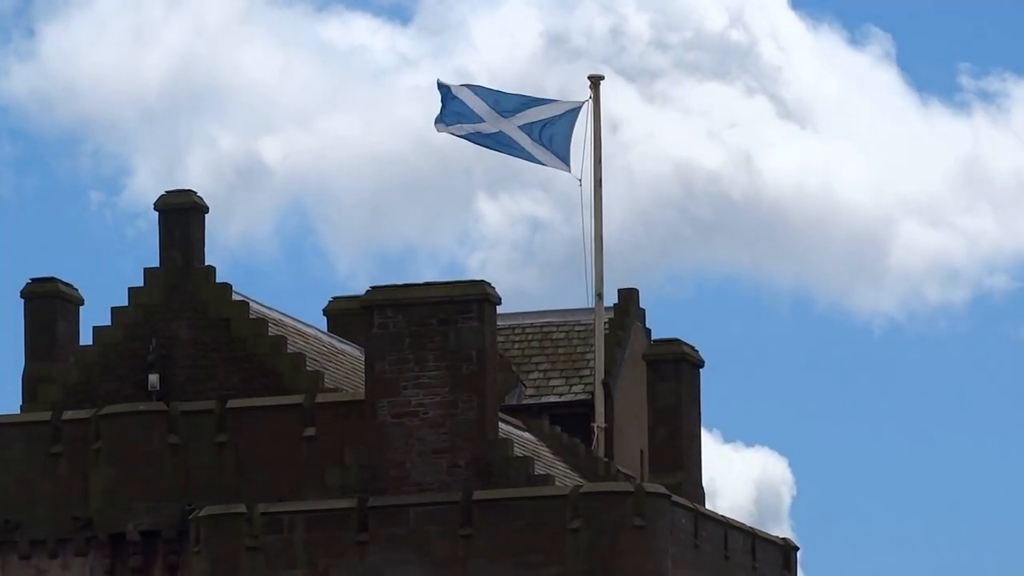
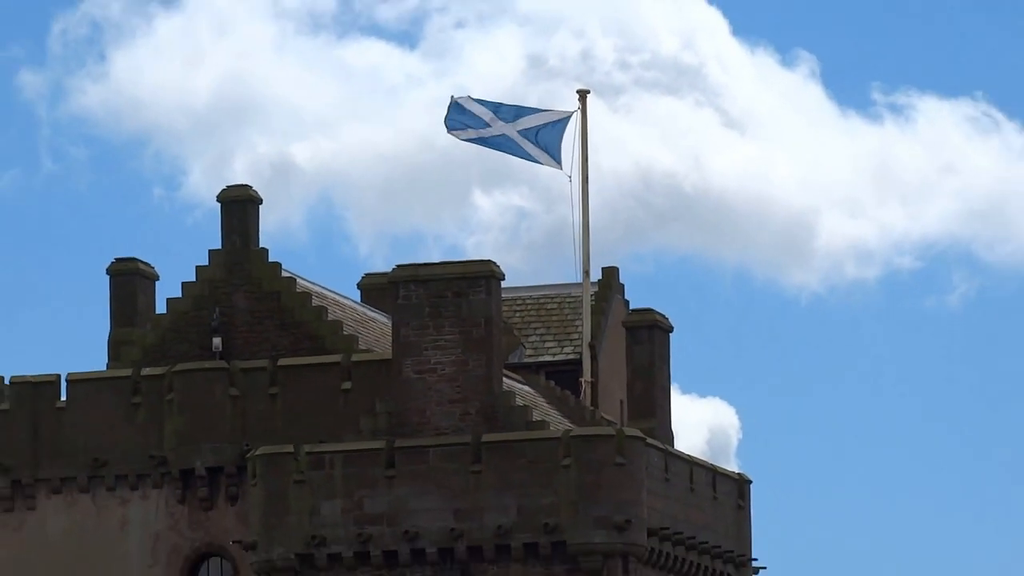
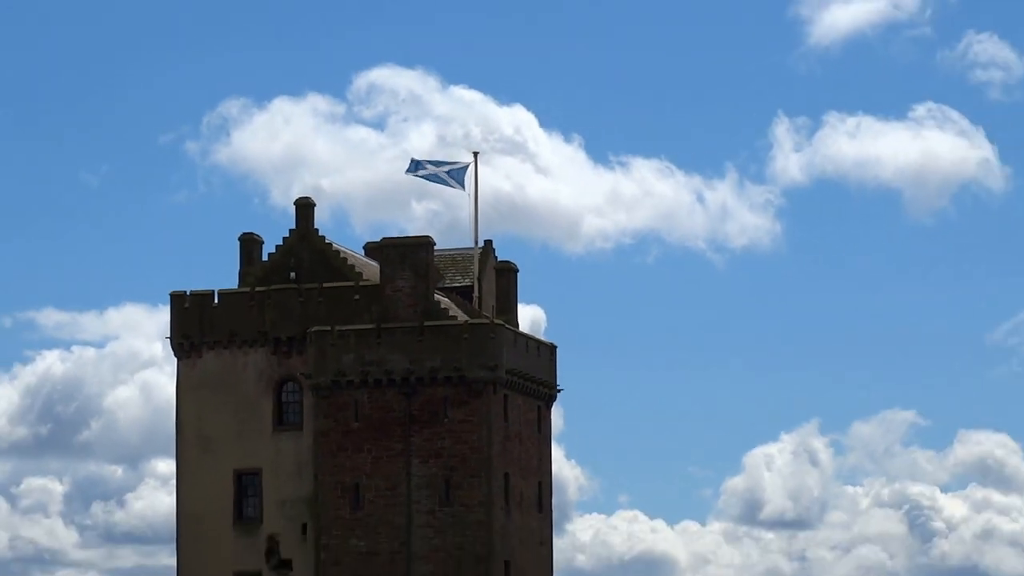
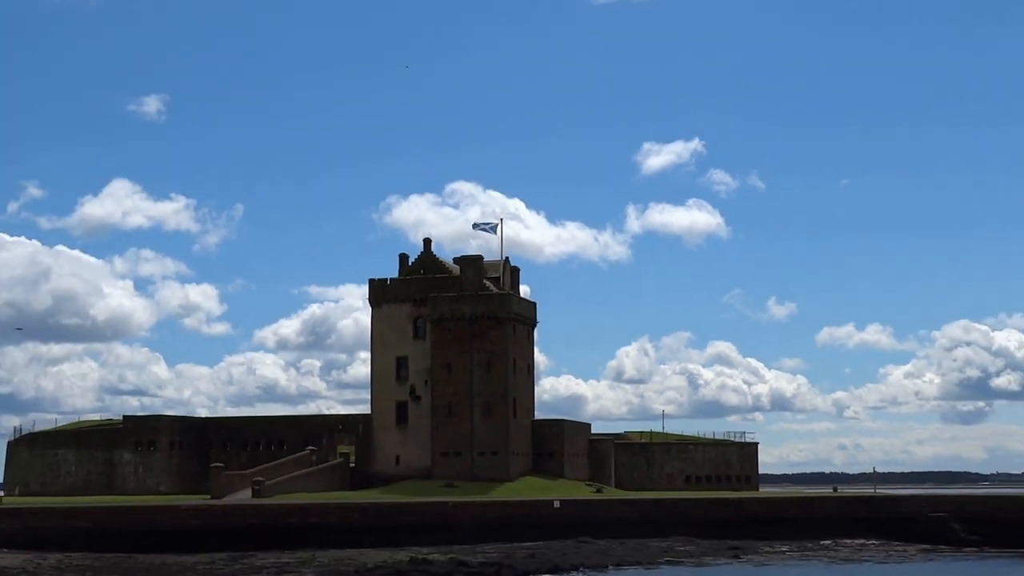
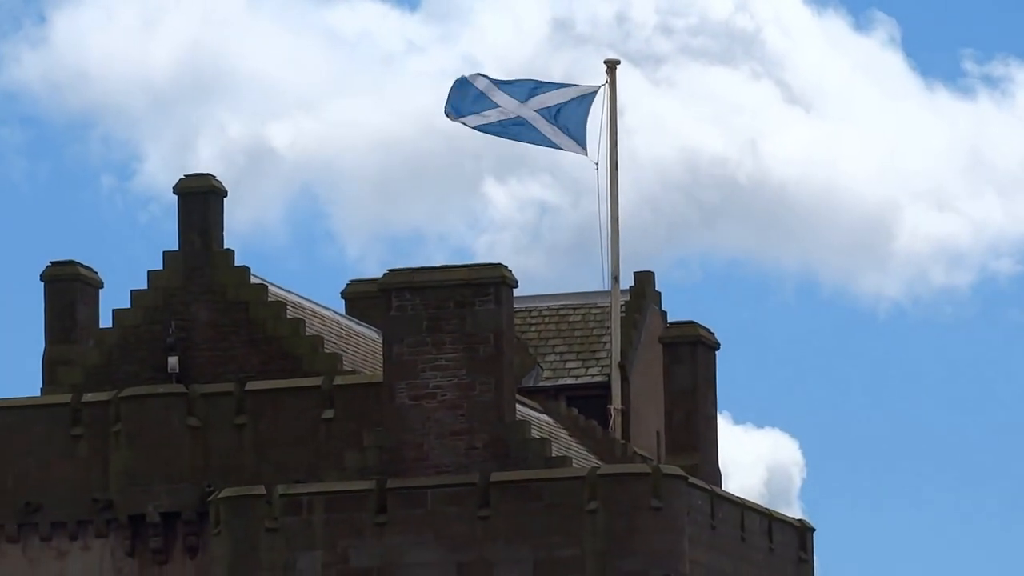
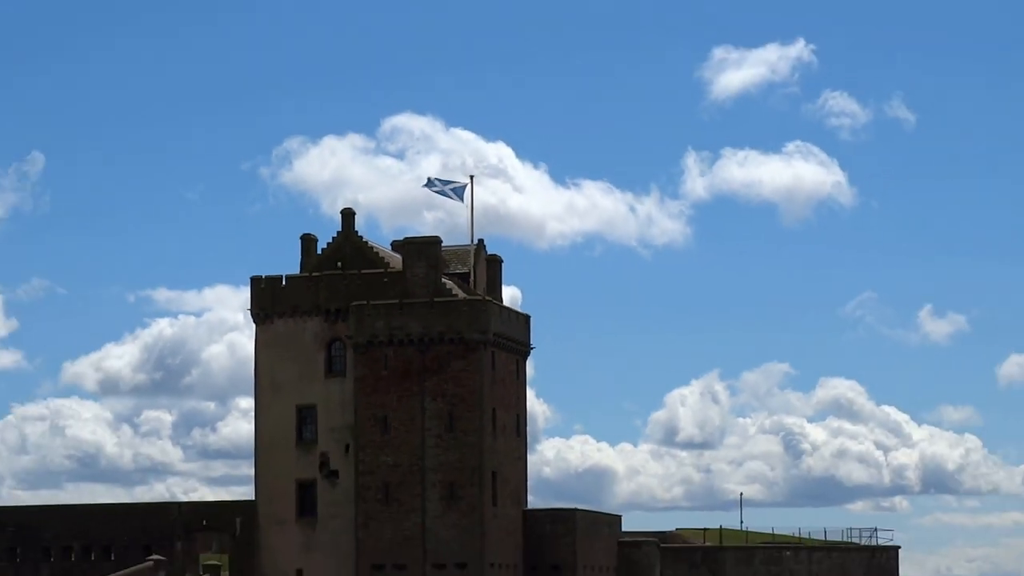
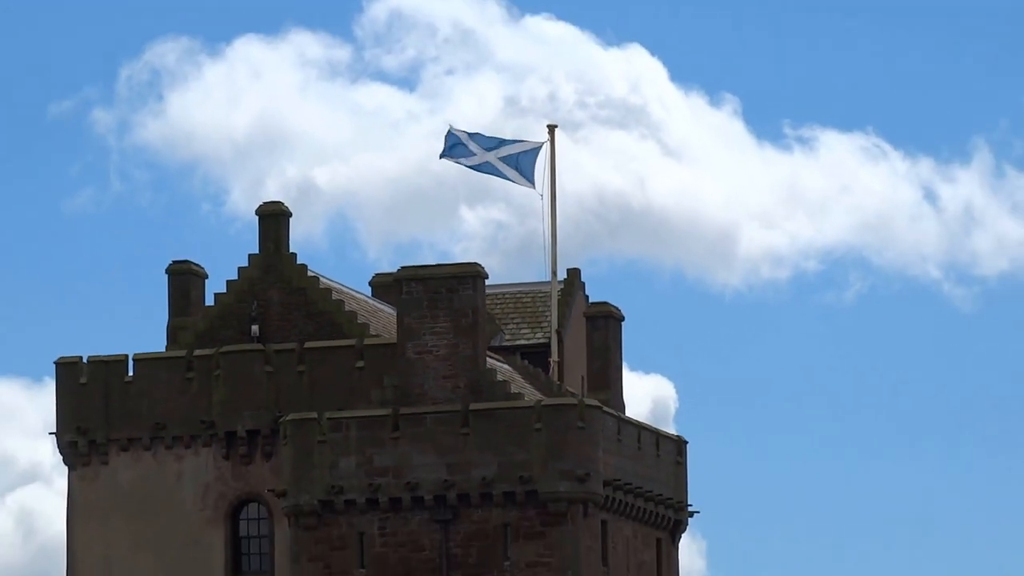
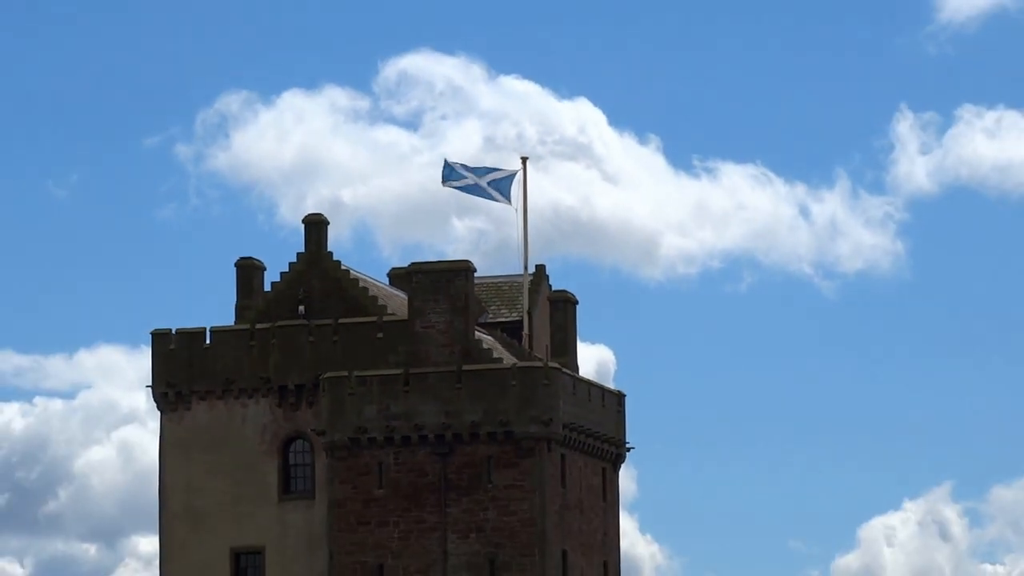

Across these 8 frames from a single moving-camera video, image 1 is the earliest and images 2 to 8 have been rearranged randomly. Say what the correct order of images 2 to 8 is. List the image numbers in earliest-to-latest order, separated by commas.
5, 2, 7, 8, 3, 6, 4
